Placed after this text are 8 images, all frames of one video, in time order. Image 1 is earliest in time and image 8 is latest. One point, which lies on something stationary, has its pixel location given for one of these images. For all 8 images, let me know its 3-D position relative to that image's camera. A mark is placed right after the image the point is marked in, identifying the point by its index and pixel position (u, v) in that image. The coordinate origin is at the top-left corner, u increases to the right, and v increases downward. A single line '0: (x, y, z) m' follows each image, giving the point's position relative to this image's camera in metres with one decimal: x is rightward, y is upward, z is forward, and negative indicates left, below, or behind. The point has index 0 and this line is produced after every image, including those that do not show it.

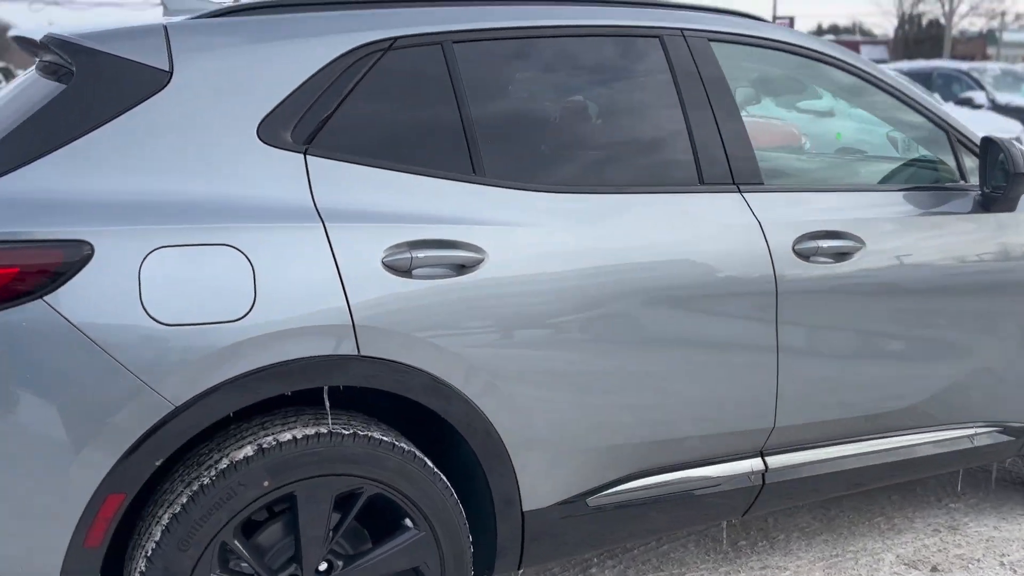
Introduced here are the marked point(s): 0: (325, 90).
0: (-0.4, +0.5, +2.1) m
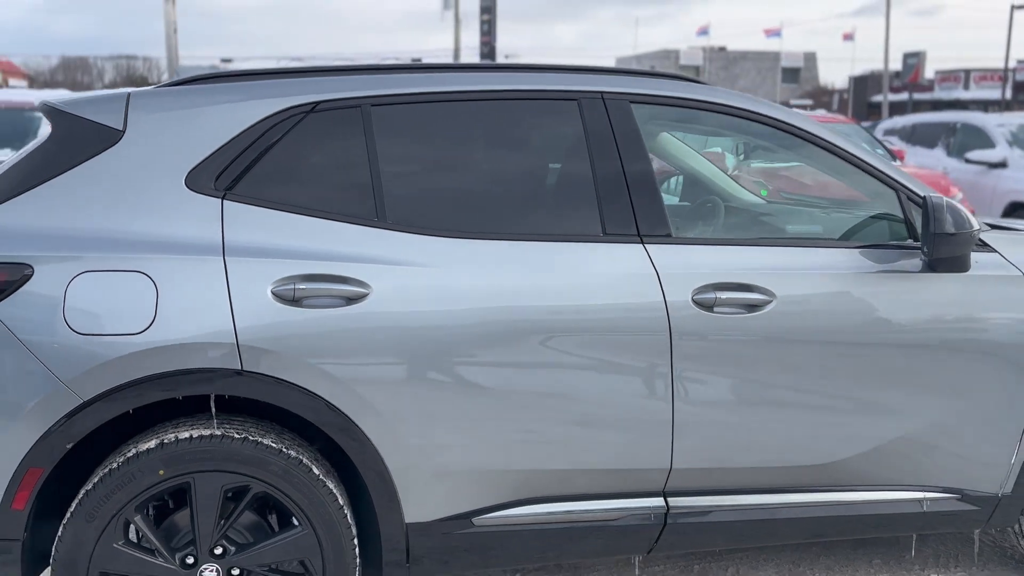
0: (-0.7, +0.4, +2.5) m
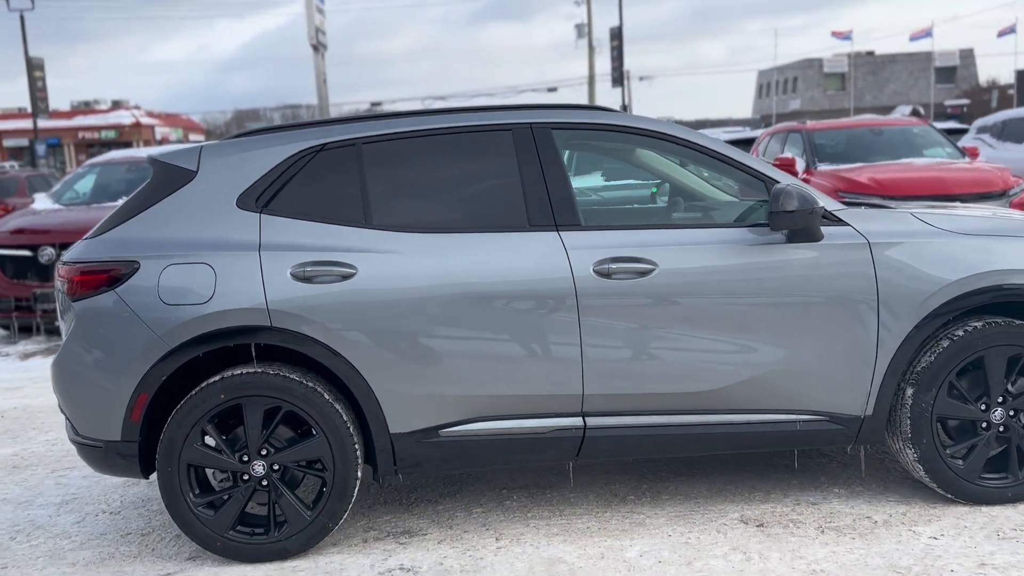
0: (-0.9, +0.4, +3.7) m
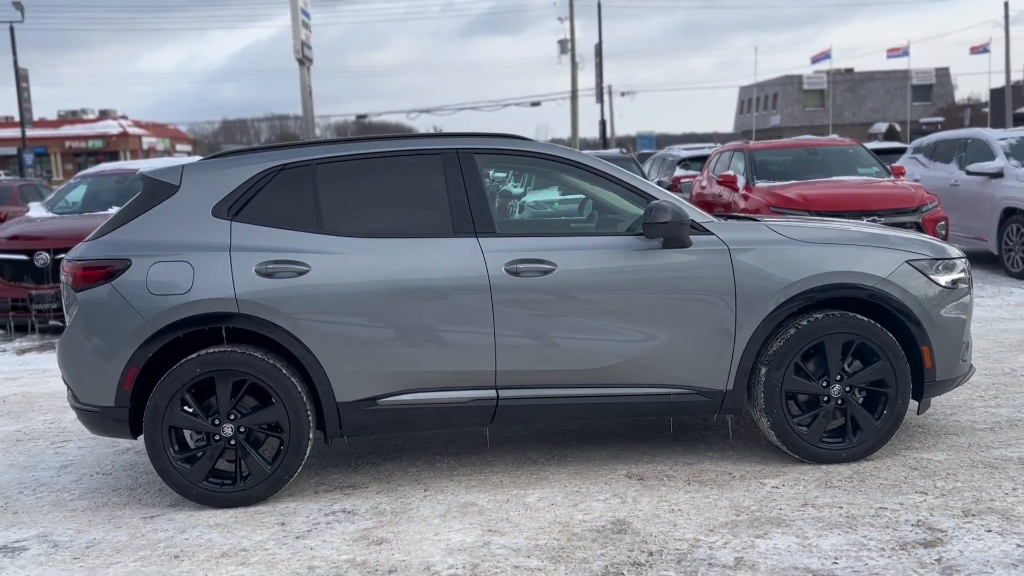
0: (-1.3, +0.5, +4.6) m
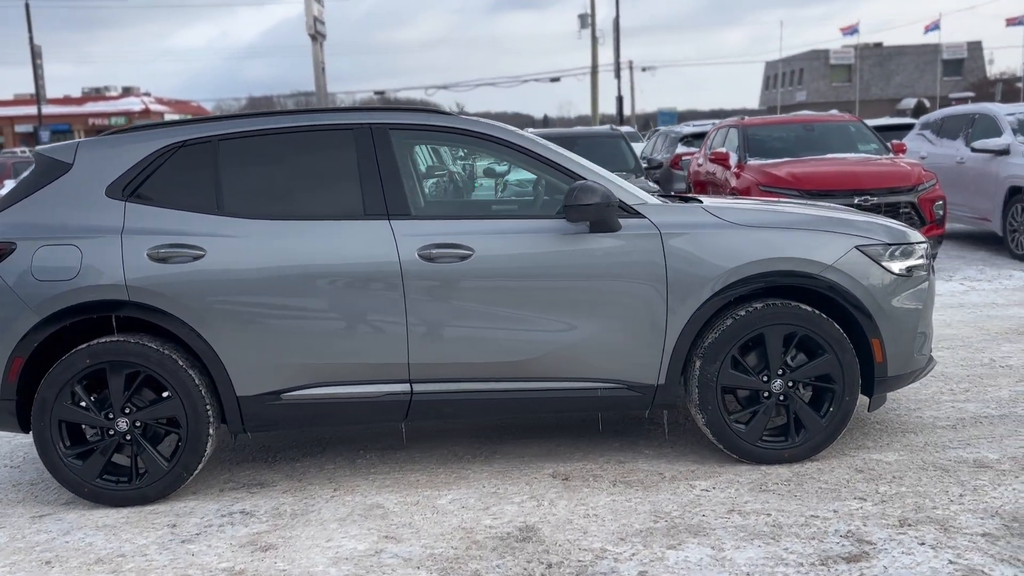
0: (-1.7, +0.5, +4.3) m
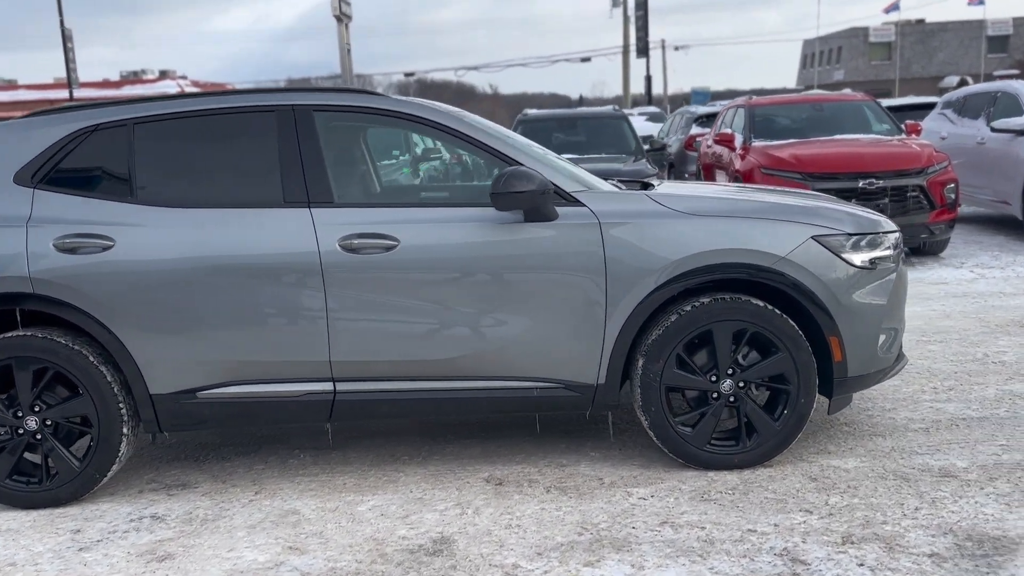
0: (-2.0, +0.6, +4.1) m
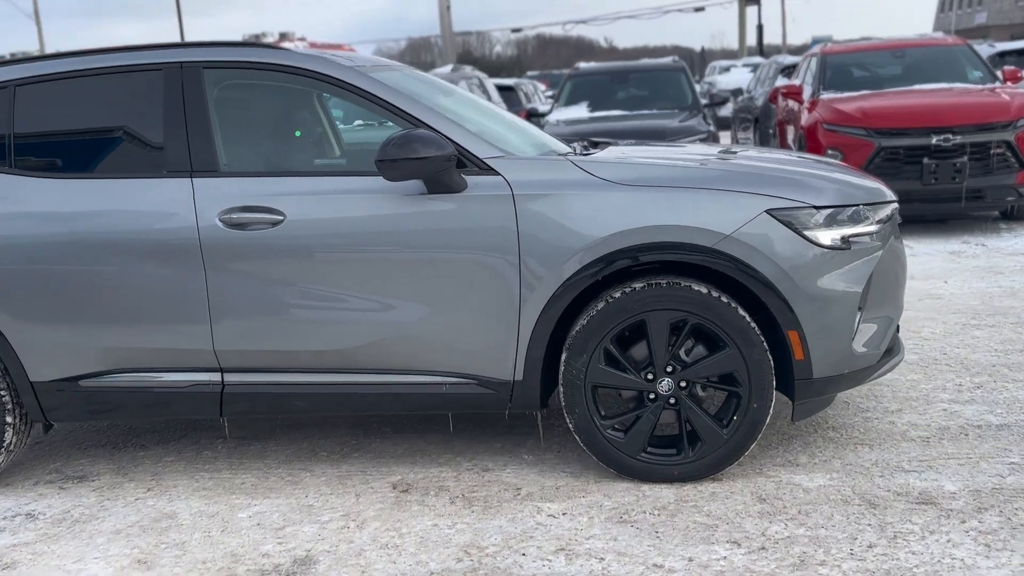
0: (-2.3, +0.7, +3.8) m
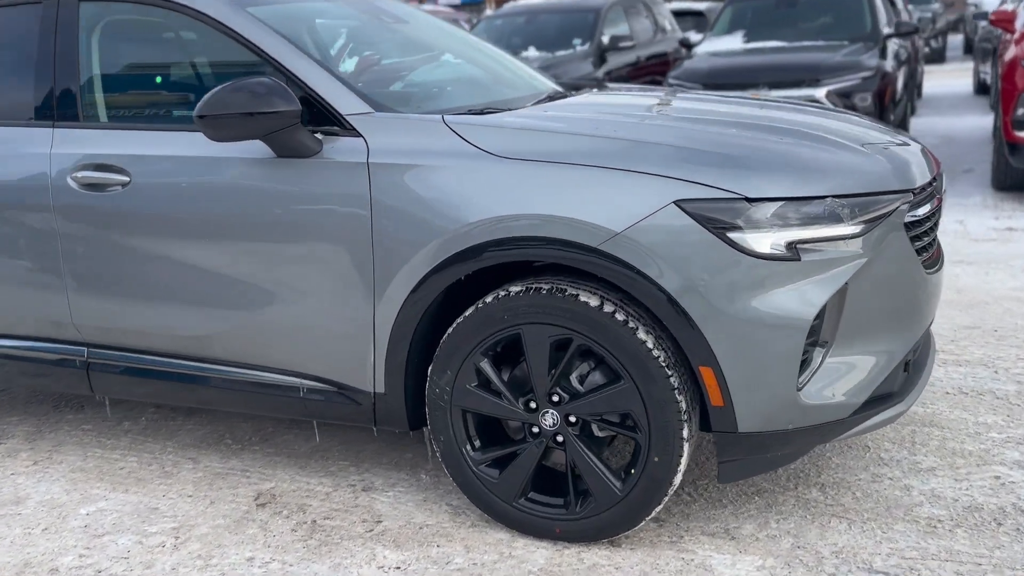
0: (-2.5, +0.9, +3.6) m
